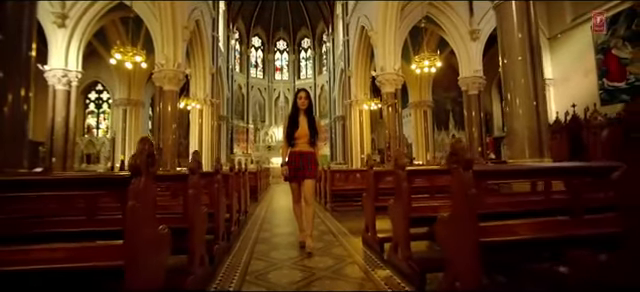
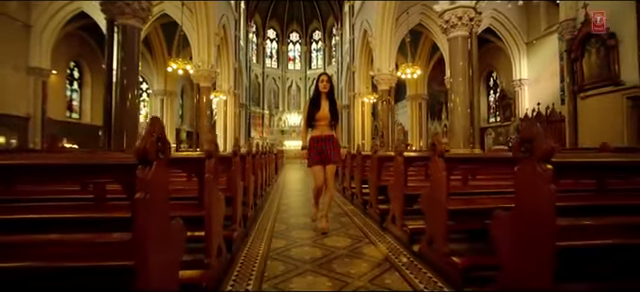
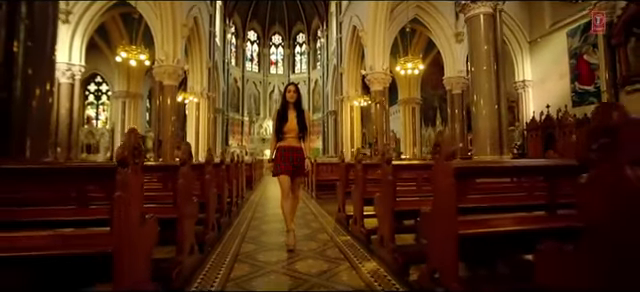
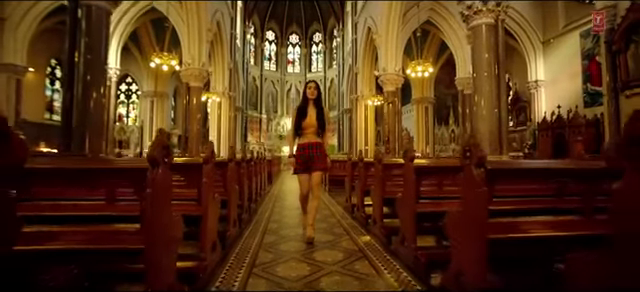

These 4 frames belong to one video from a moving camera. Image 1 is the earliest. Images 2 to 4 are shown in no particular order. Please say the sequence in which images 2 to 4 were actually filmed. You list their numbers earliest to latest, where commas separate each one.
3, 4, 2
